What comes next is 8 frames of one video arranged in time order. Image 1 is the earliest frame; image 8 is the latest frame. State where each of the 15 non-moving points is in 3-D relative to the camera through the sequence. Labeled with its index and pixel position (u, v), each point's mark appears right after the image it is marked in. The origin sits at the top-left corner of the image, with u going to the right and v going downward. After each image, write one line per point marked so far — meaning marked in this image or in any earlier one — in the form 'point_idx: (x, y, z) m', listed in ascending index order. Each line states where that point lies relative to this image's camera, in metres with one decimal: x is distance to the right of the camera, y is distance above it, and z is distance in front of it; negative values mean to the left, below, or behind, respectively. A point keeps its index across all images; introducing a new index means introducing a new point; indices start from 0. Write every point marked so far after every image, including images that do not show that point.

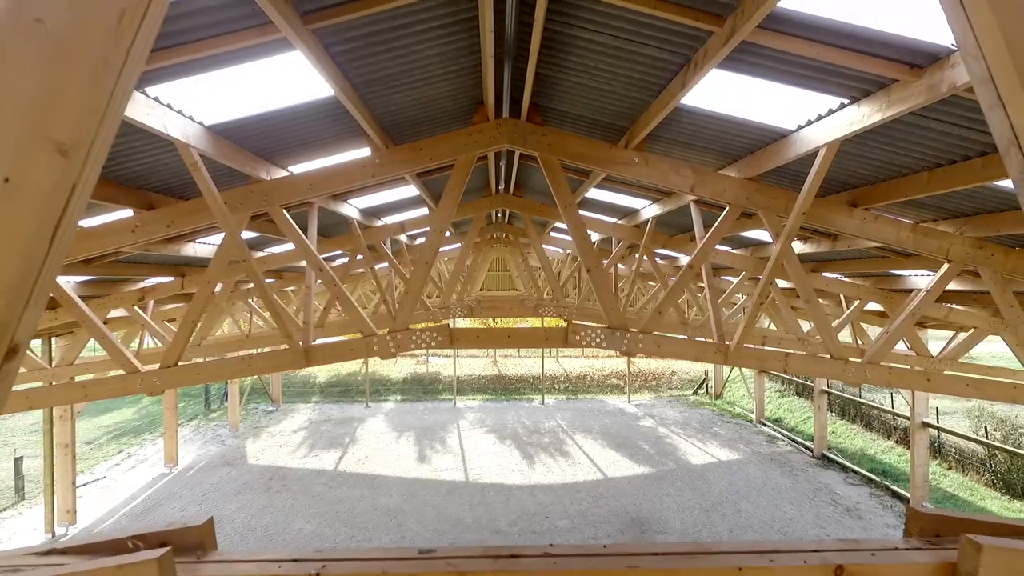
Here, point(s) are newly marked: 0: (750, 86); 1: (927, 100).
0: (+1.2, +1.0, +3.1) m
1: (+1.5, +0.7, +2.3) m
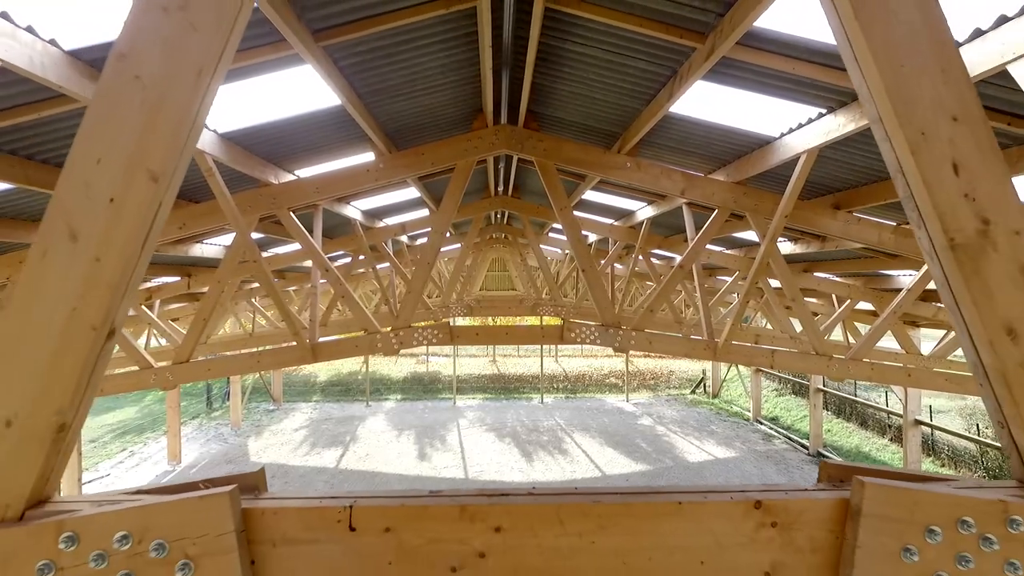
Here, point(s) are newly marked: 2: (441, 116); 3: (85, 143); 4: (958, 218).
0: (+1.1, +1.0, +3.3) m
1: (+1.5, +0.7, +2.5) m
2: (-0.5, +1.1, +4.3) m
3: (-0.5, +0.2, +0.9) m
4: (+0.6, +0.1, +0.8) m
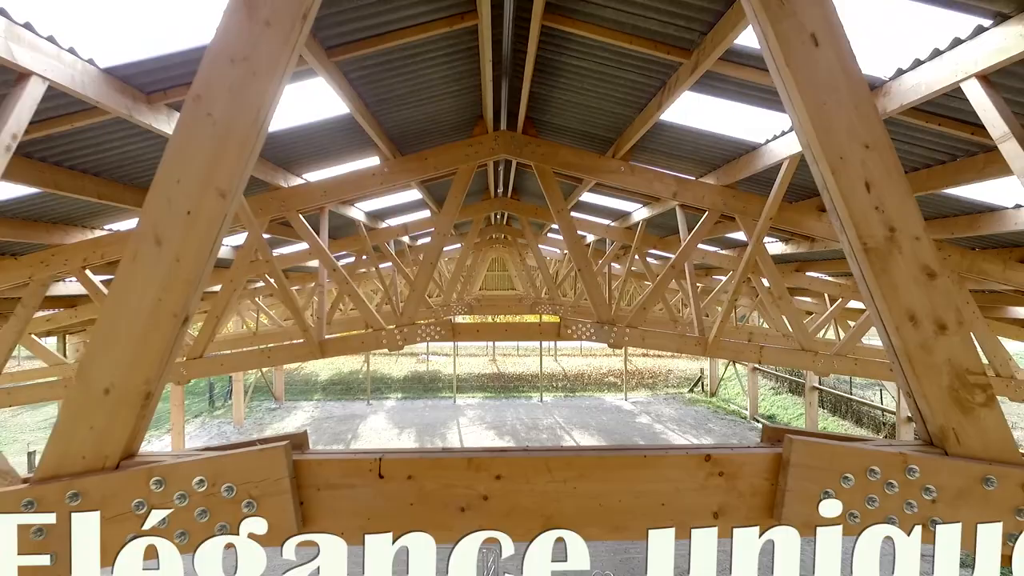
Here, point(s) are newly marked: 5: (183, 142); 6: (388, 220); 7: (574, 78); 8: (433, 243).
0: (+1.1, +1.0, +3.5) m
1: (+1.5, +0.7, +2.7) m
2: (-0.5, +1.1, +4.5) m
3: (-0.6, +0.2, +1.1) m
4: (+0.6, +0.1, +1.0) m
5: (-0.5, +0.2, +1.1) m
6: (-1.4, +0.8, +7.7) m
7: (+0.4, +1.2, +3.6) m
8: (-0.6, +0.4, +5.2) m
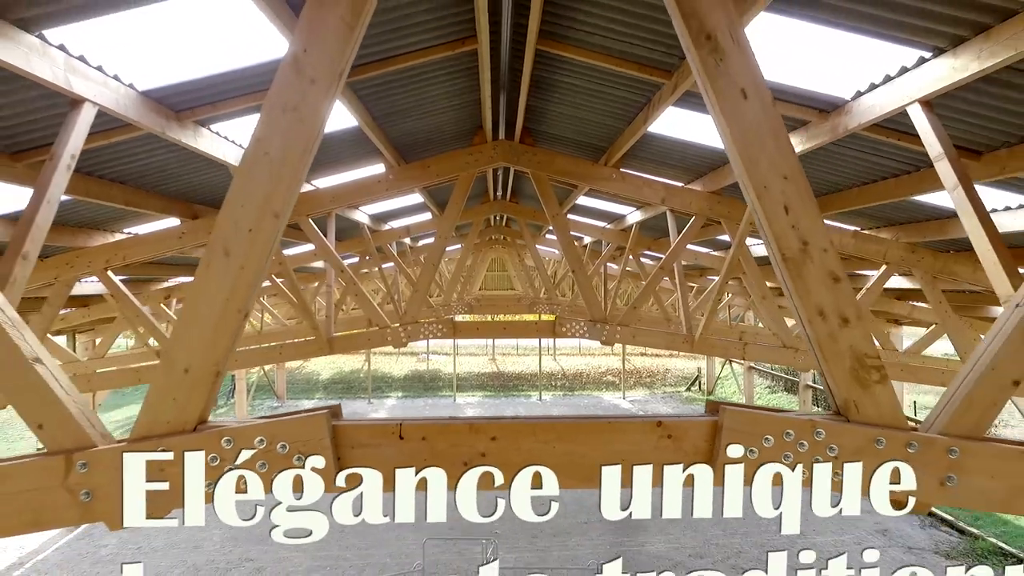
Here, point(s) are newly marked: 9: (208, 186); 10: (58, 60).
0: (+1.1, +1.0, +3.8) m
1: (+1.5, +0.7, +2.9) m
2: (-0.5, +1.1, +4.8) m
3: (-0.6, +0.2, +1.3) m
4: (+0.6, +0.1, +1.3) m
5: (-0.5, +0.2, +1.3) m
6: (-1.5, +0.8, +7.9) m
7: (+0.3, +1.2, +3.9) m
8: (-0.6, +0.4, +5.4) m
9: (-2.0, +0.7, +4.3) m
10: (-1.5, +0.8, +2.2) m
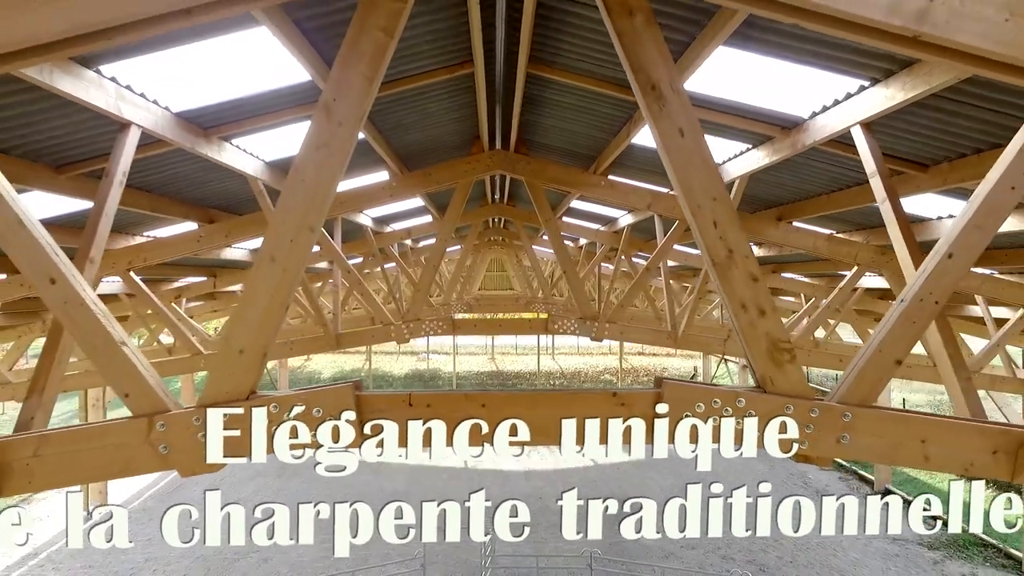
0: (+1.1, +1.0, +4.1) m
1: (+1.4, +0.7, +3.3) m
2: (-0.5, +1.1, +5.1) m
3: (-0.6, +0.2, +1.7) m
4: (+0.5, +0.1, +1.7) m
5: (-0.6, +0.2, +1.7) m
6: (-1.5, +0.8, +8.3) m
7: (+0.3, +1.2, +4.2) m
8: (-0.7, +0.4, +5.8) m
9: (-2.1, +0.7, +4.6) m
10: (-1.6, +0.8, +2.5) m
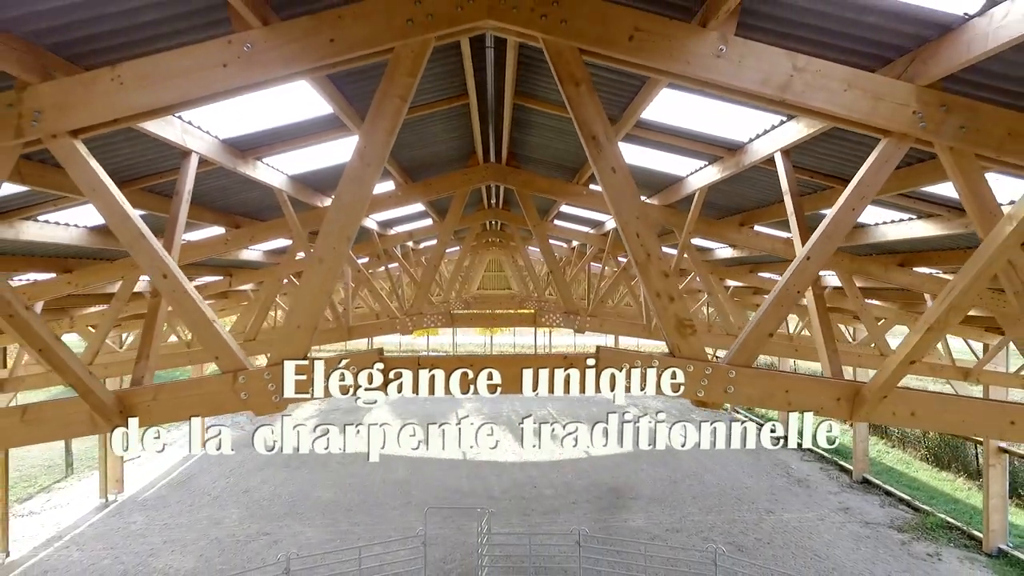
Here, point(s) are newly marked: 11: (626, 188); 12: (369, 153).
0: (+1.0, +1.0, +4.8) m
1: (+1.4, +0.7, +3.9) m
2: (-0.6, +1.2, +5.7) m
3: (-0.7, +0.2, +2.3) m
4: (+0.5, +0.1, +2.3) m
5: (-0.7, +0.3, +2.3) m
6: (-1.6, +0.8, +8.9) m
7: (+0.2, +1.2, +4.9) m
8: (-0.8, +0.4, +6.4) m
9: (-2.1, +0.7, +5.3) m
10: (-1.6, +0.8, +3.2) m
11: (+0.4, +0.4, +2.3) m
12: (-0.5, +0.5, +2.3) m
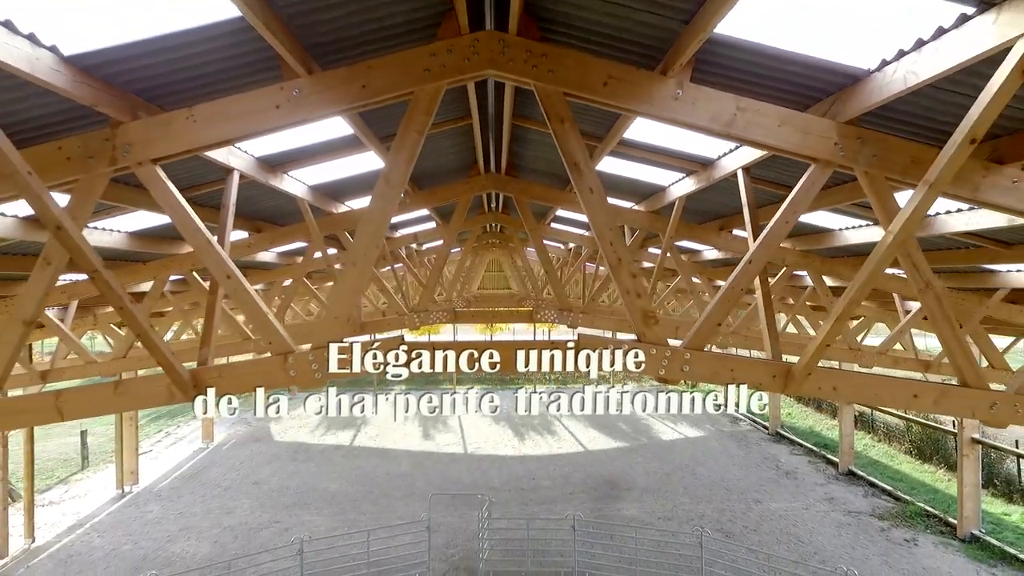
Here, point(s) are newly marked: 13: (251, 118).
0: (+1.0, +1.0, +5.3) m
1: (+1.3, +0.7, +4.5) m
2: (-0.6, +1.2, +6.3) m
3: (-0.7, +0.2, +2.9) m
4: (+0.4, +0.1, +2.8) m
5: (-0.7, +0.3, +2.9) m
6: (-1.6, +0.8, +9.5) m
7: (+0.2, +1.2, +5.4) m
8: (-0.8, +0.4, +6.9) m
9: (-2.1, +0.7, +5.8) m
10: (-1.6, +0.8, +3.7) m
11: (+0.4, +0.4, +2.8) m
12: (-0.5, +0.5, +2.9) m
13: (-1.1, +0.7, +2.7) m
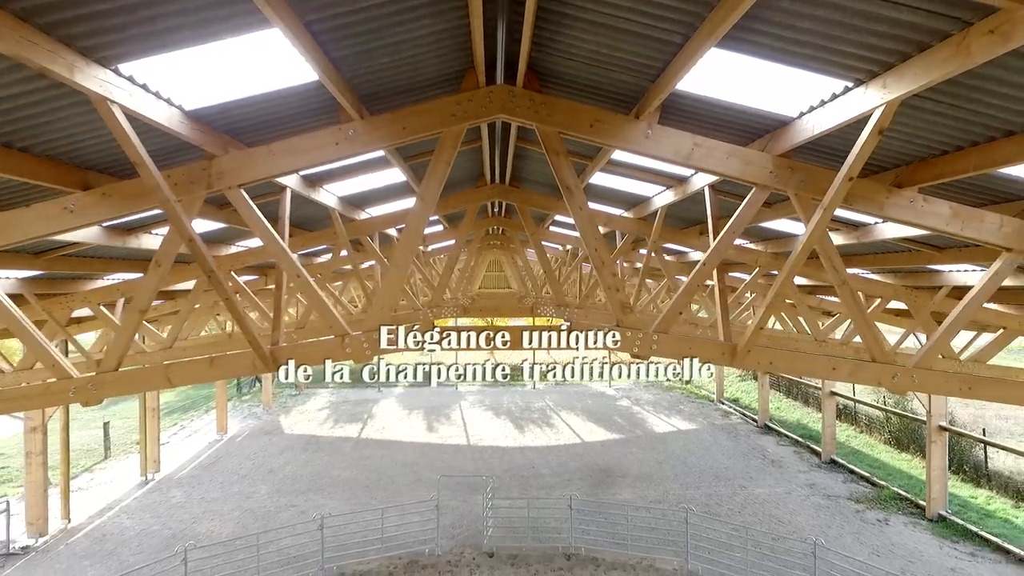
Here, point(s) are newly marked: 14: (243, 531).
0: (+1.0, +1.0, +6.1) m
1: (+1.4, +0.7, +5.2) m
2: (-0.6, +1.2, +7.1) m
3: (-0.7, +0.2, +3.6) m
4: (+0.5, +0.1, +3.6) m
5: (-0.6, +0.3, +3.6) m
6: (-1.6, +0.9, +10.3) m
7: (+0.2, +1.2, +6.2) m
8: (-0.7, +0.4, +7.7) m
9: (-2.1, +0.7, +6.6) m
10: (-1.6, +0.8, +4.5) m
11: (+0.4, +0.4, +3.6) m
12: (-0.5, +0.5, +3.7) m
13: (-1.1, +0.7, +3.5) m
14: (-4.3, -3.9, +10.5) m
